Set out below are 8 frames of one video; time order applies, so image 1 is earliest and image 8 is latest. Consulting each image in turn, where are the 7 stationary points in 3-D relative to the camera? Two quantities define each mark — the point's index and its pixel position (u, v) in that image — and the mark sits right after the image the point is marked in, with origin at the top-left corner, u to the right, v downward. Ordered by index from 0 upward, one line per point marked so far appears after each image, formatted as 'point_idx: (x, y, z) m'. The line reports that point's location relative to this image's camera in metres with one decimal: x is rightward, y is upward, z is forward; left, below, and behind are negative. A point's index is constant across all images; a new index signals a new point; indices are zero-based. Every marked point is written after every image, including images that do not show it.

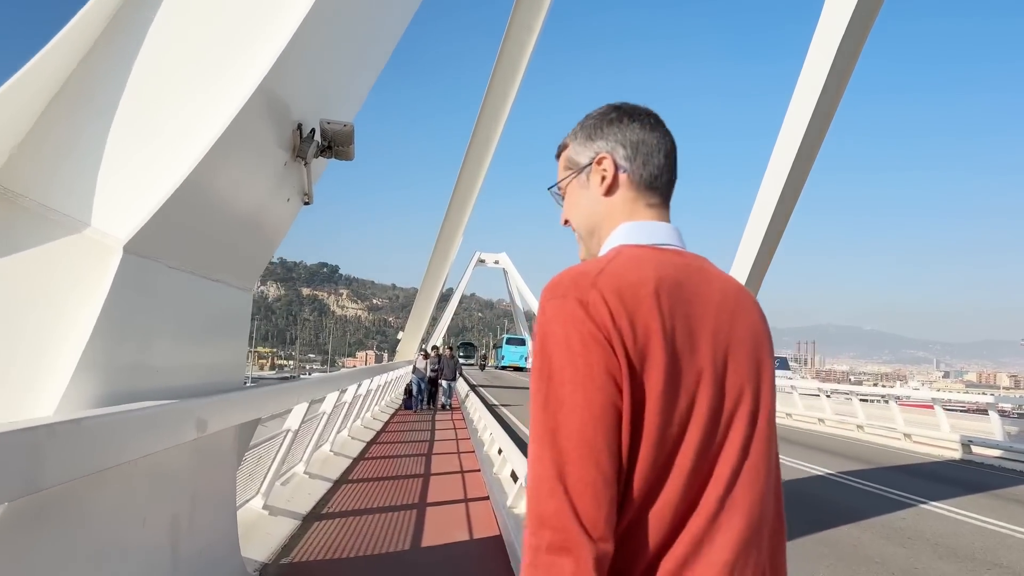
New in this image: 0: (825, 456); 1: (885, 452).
0: (+4.2, -2.2, +11.0) m
1: (+5.3, -2.3, +11.8) m
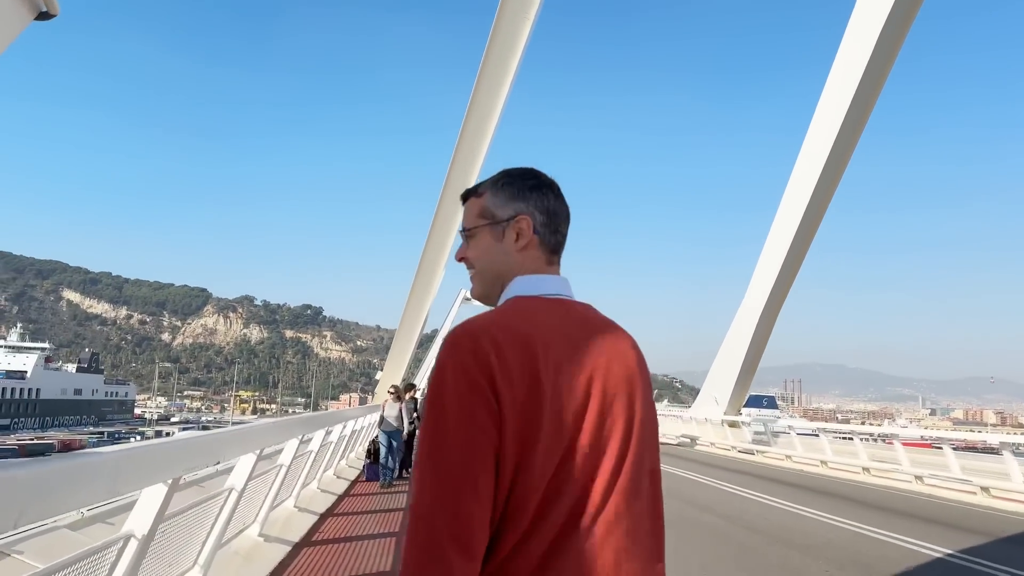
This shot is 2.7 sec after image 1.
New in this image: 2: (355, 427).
0: (+4.2, -2.4, +8.6) m
1: (+5.3, -2.5, +9.4) m
2: (-2.8, -2.5, +14.9) m
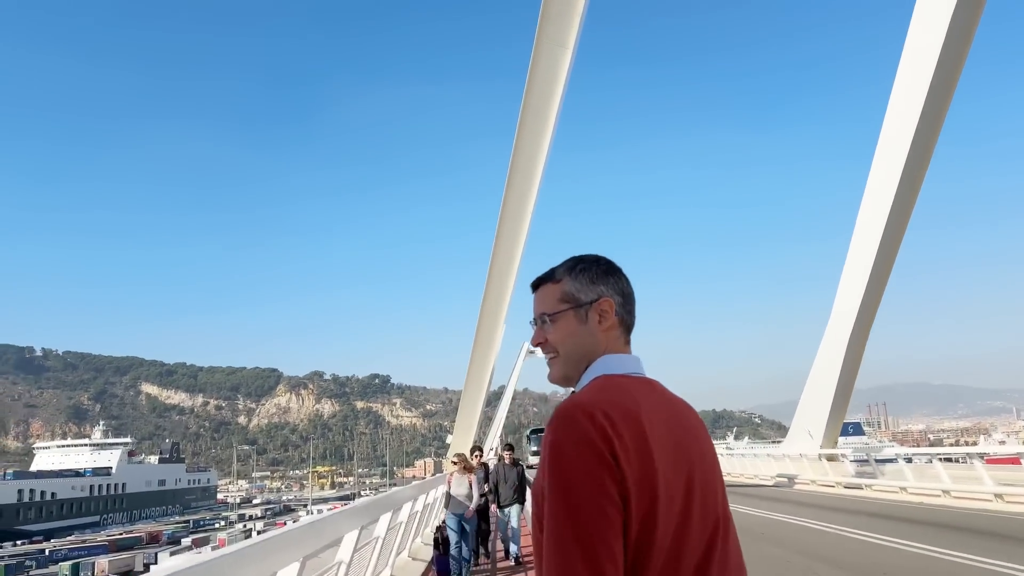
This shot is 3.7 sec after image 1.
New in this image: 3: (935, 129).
0: (+5.0, -2.4, +7.2) m
1: (+6.2, -2.4, +7.9) m
2: (-1.4, -3.5, +14.0) m
3: (+9.3, +3.5, +18.4) m
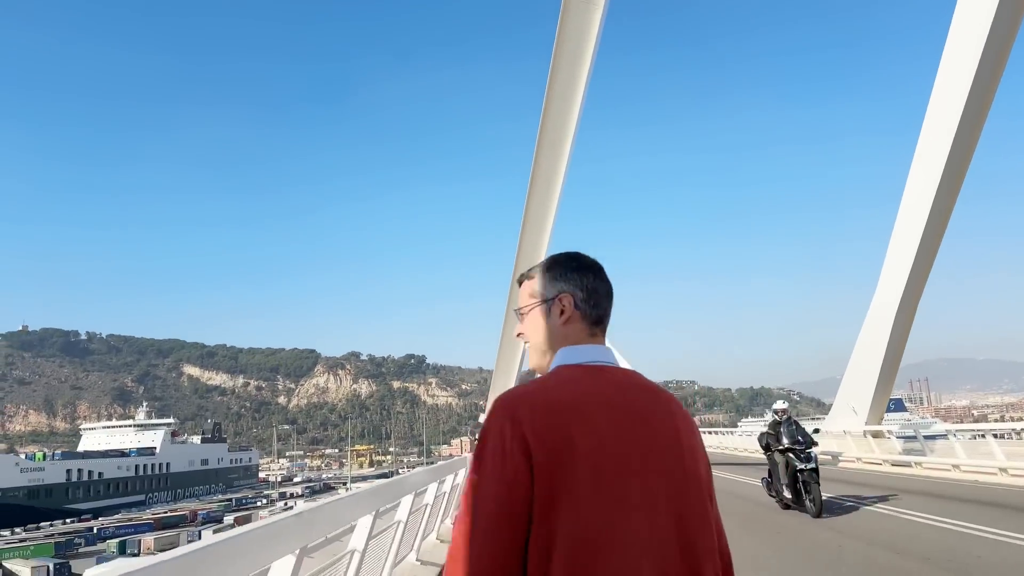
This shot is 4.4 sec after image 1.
0: (+5.3, -2.0, +6.6) m
1: (+6.5, -2.0, +7.2) m
2: (-0.8, -3.1, +13.6) m
3: (+9.9, +4.2, +17.4) m
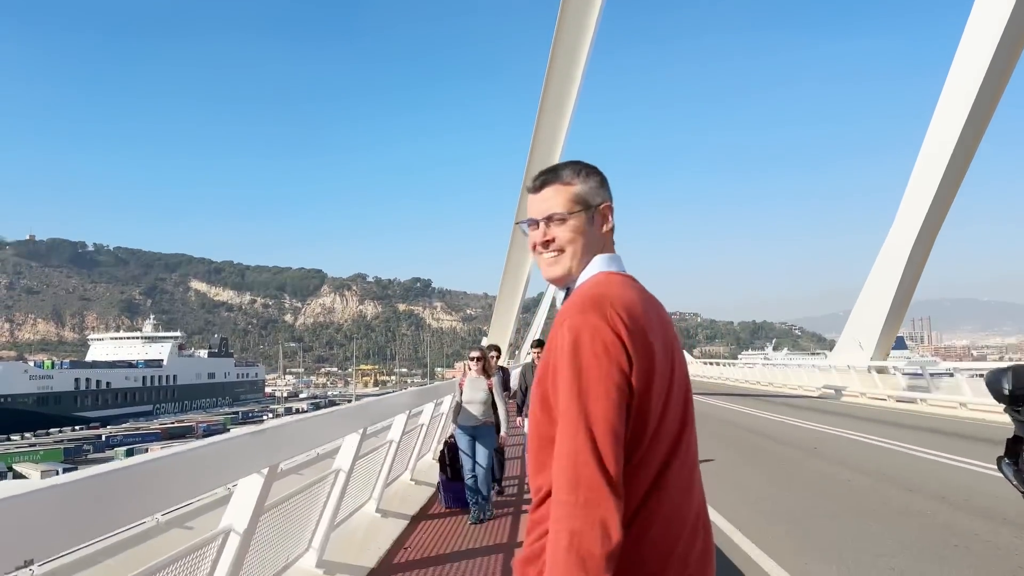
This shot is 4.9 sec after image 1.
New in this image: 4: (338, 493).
0: (+5.2, -1.5, +6.3) m
1: (+6.5, -1.5, +6.9) m
2: (-0.8, -1.8, +13.4) m
3: (+10.2, +5.4, +16.5) m
4: (-1.0, -1.1, +4.6) m
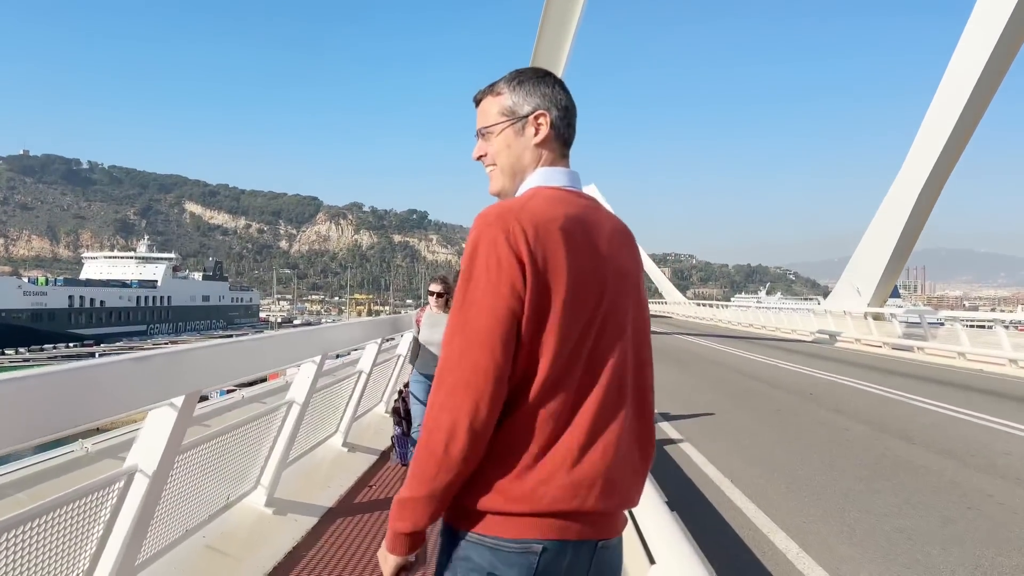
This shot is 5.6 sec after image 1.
0: (+5.1, -1.2, +5.9) m
1: (+6.3, -1.2, +6.5) m
2: (-1.0, -0.6, +13.0) m
3: (+10.2, +6.3, +15.6) m
4: (-1.1, -0.7, +4.2) m
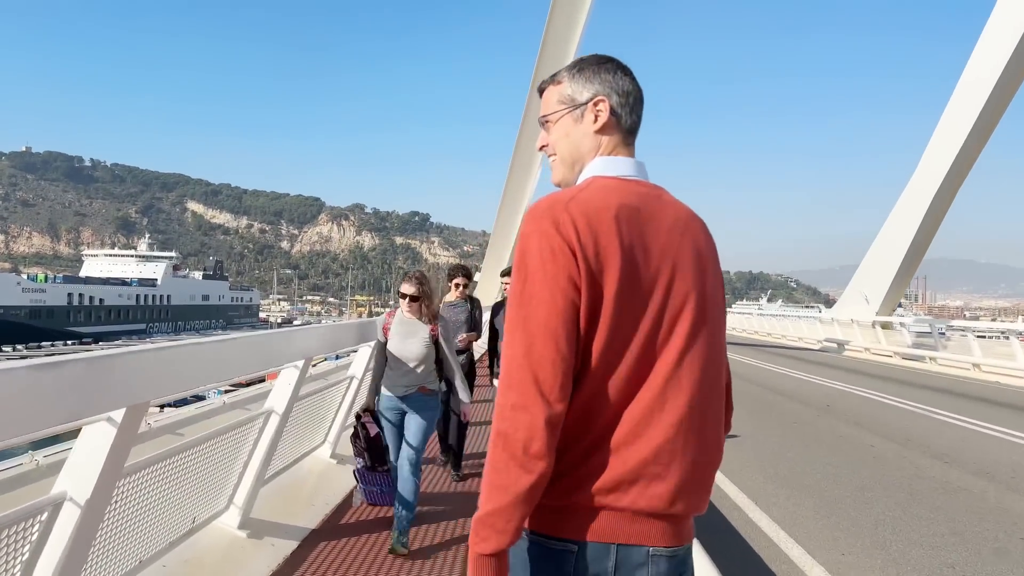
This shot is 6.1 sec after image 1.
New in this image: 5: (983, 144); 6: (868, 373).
0: (+5.1, -1.3, +5.5) m
1: (+6.3, -1.3, +6.1) m
2: (-1.0, -0.7, +12.6) m
3: (+10.3, +6.1, +15.2) m
4: (-1.1, -0.7, +3.7) m
5: (+10.6, +3.3, +19.0) m
6: (+6.2, -1.5, +14.6) m
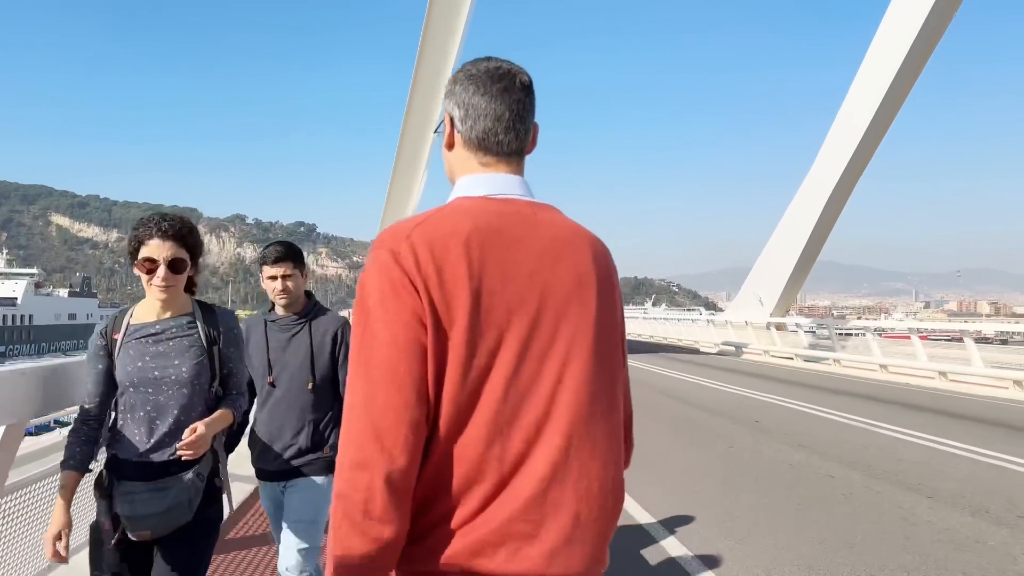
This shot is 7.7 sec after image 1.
0: (+4.5, -1.2, +4.7) m
1: (+5.6, -1.2, +5.5) m
2: (-2.5, -0.8, +11.0) m
3: (+8.2, +6.2, +15.1) m
4: (-1.5, -0.7, +2.2) m
5: (+8.1, +3.3, +18.9) m
6: (+4.4, -1.5, +13.9) m
